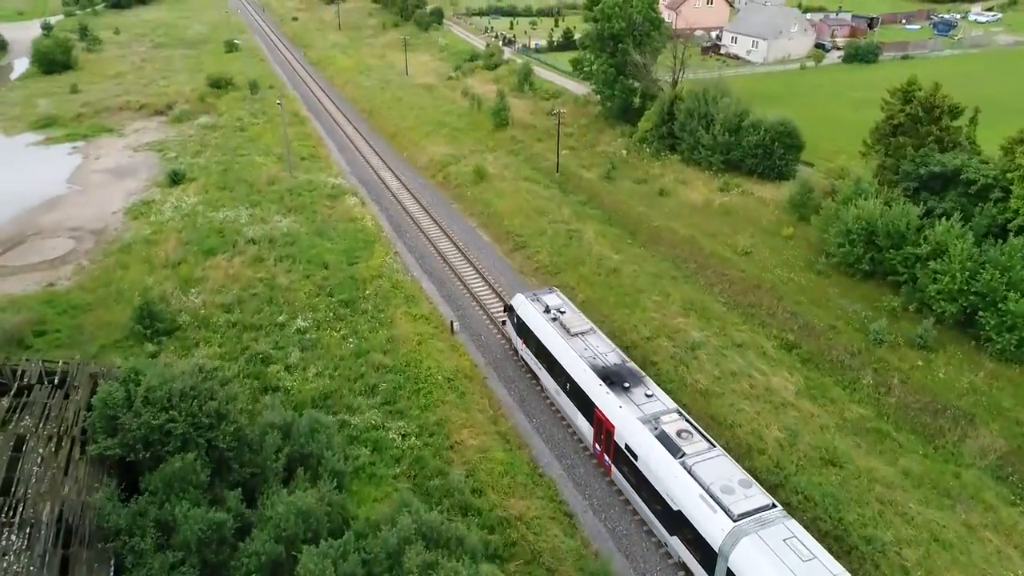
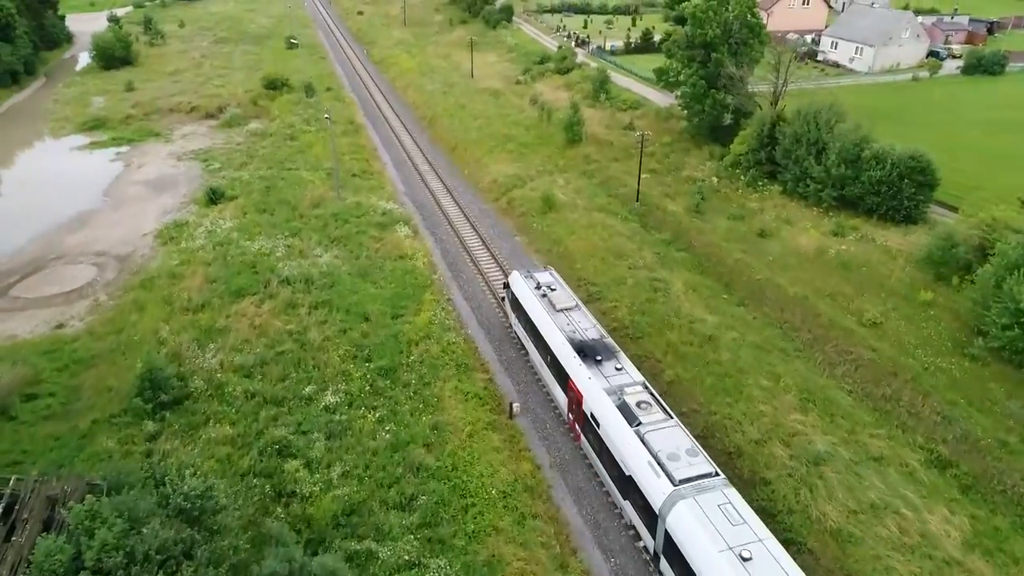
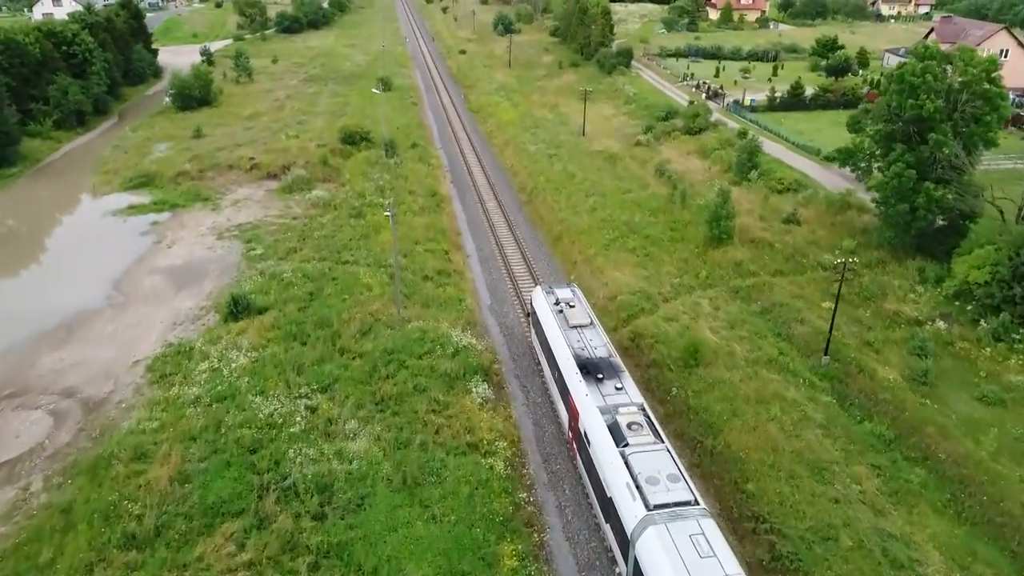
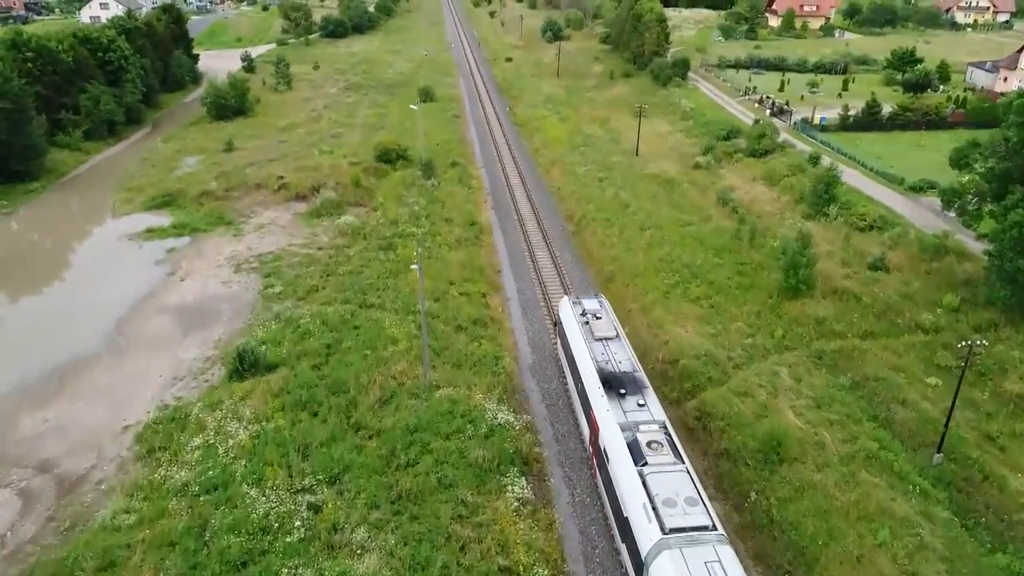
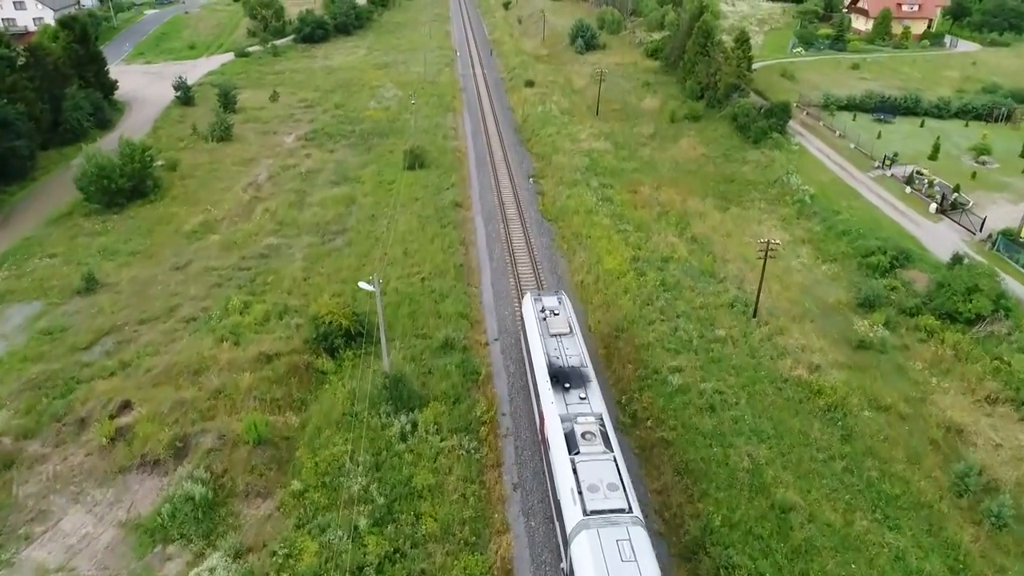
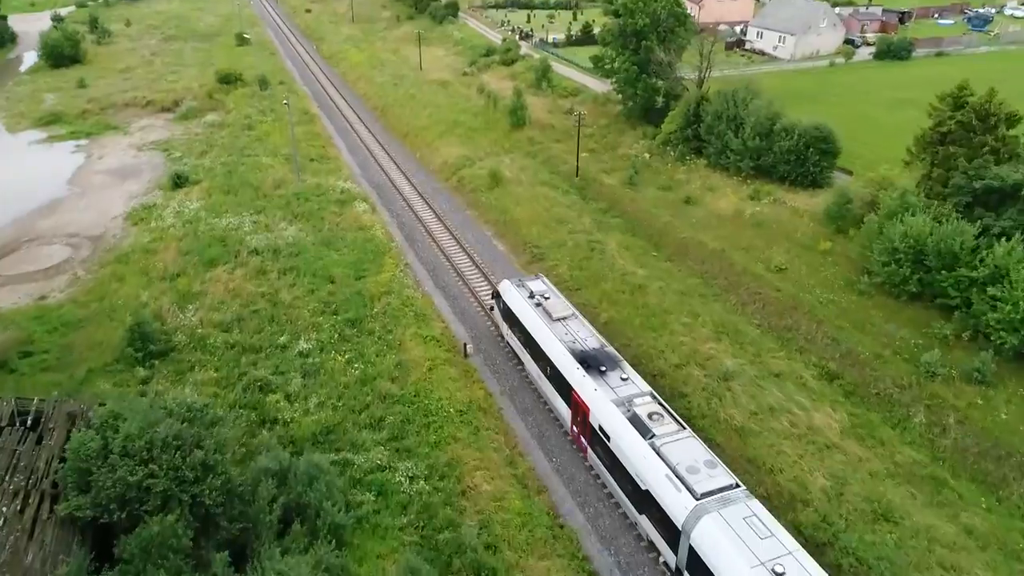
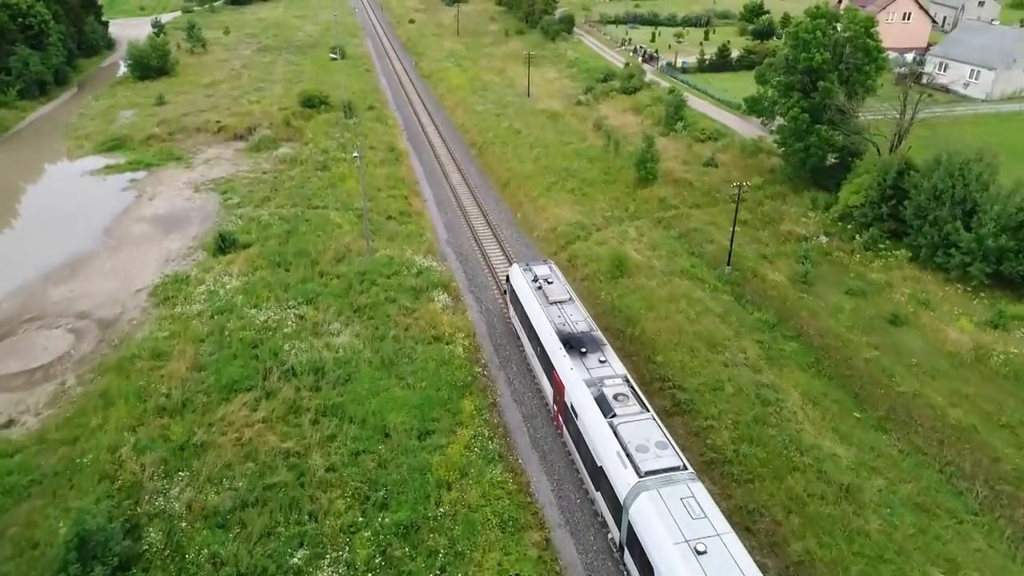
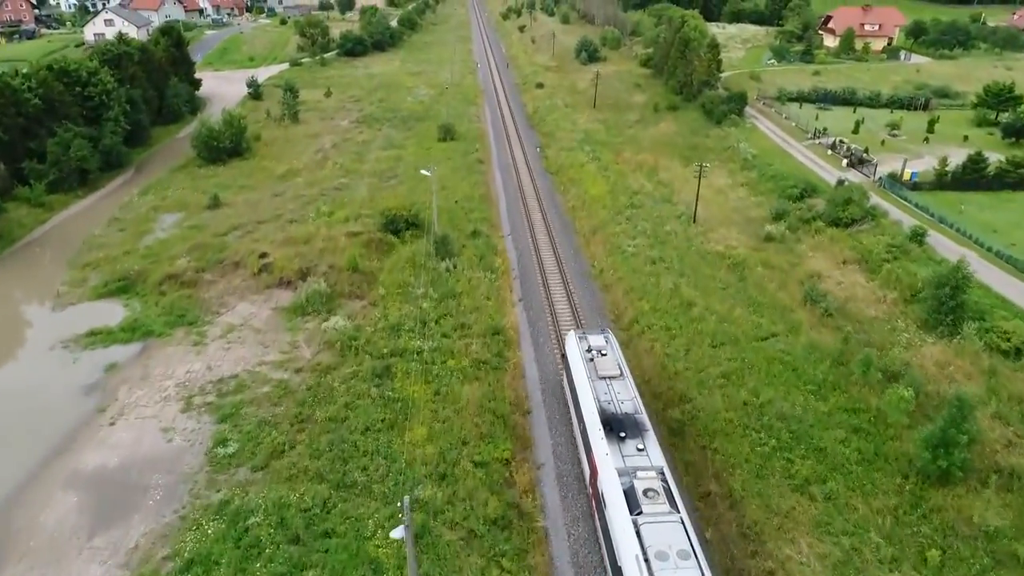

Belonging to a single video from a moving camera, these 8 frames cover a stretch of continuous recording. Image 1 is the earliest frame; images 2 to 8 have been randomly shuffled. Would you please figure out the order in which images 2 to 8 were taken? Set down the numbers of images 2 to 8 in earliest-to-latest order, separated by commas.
6, 2, 7, 3, 4, 8, 5
